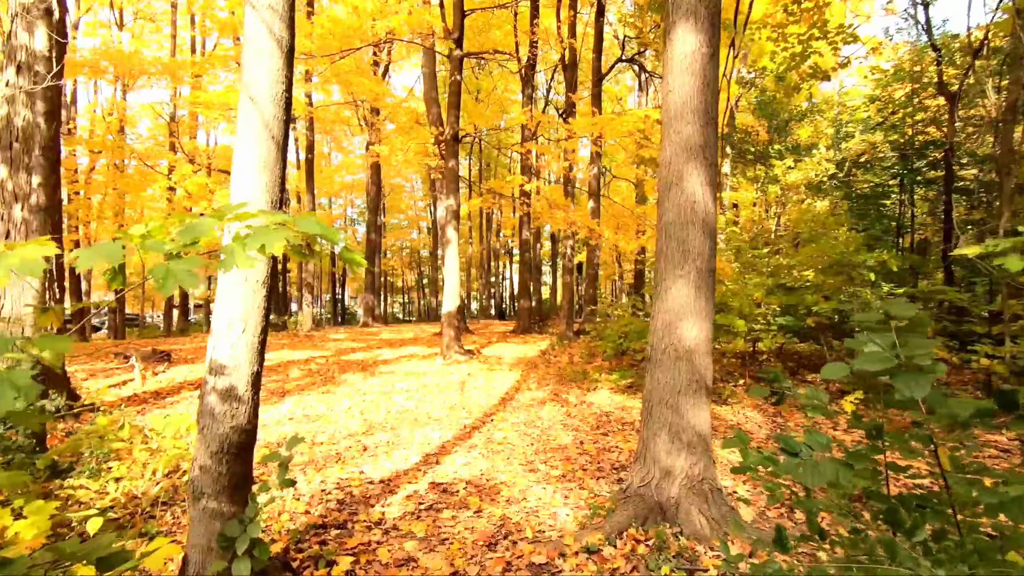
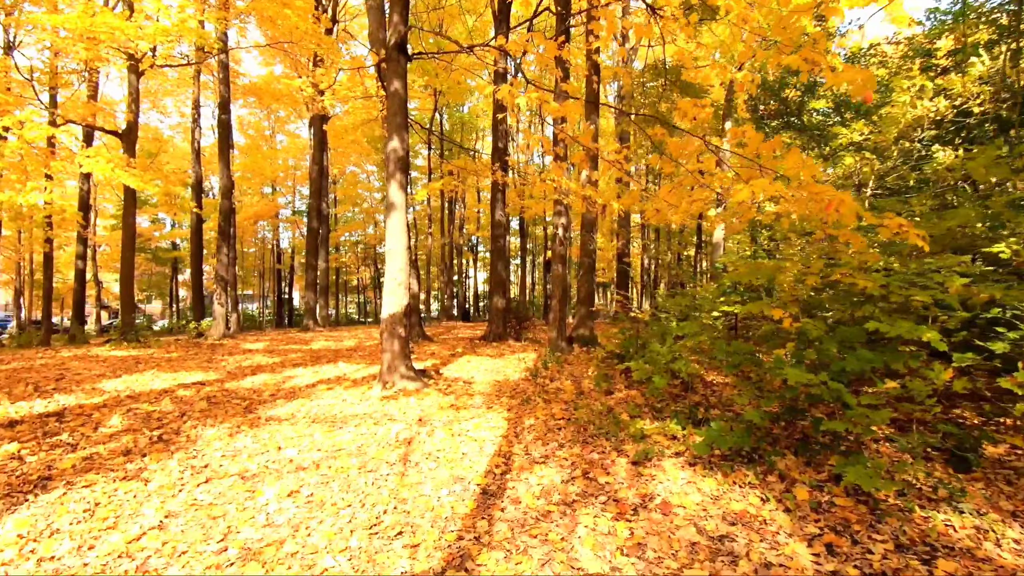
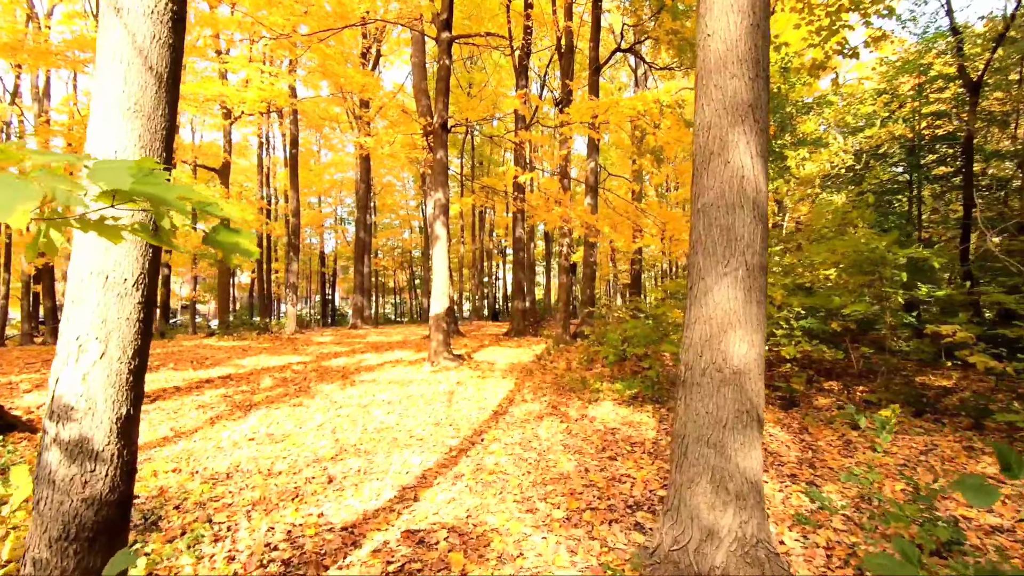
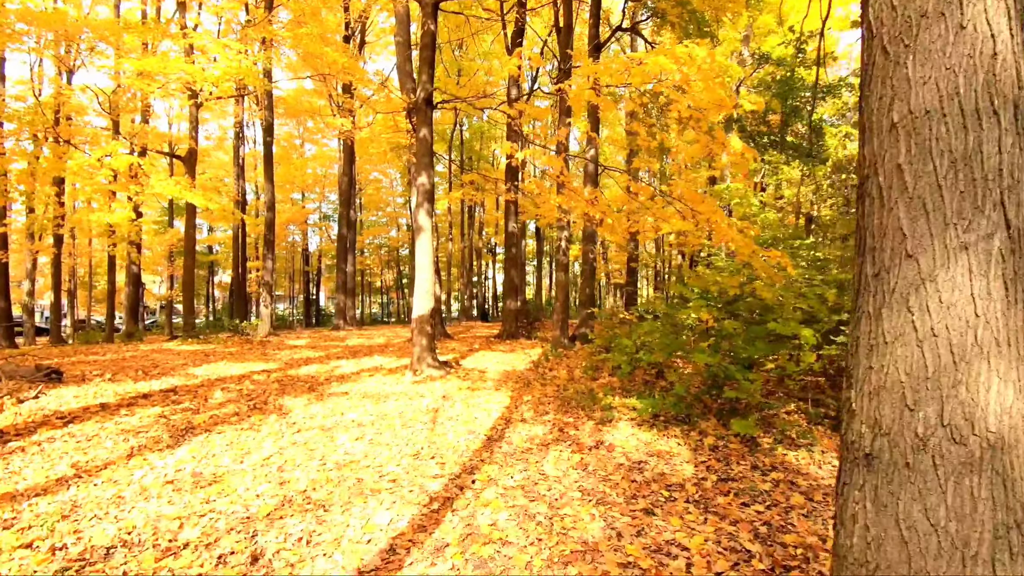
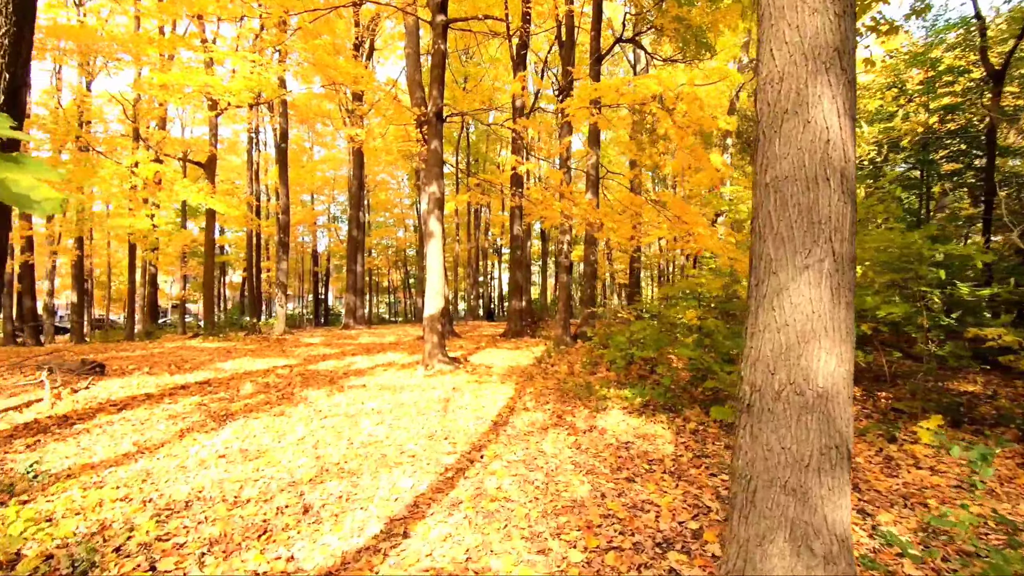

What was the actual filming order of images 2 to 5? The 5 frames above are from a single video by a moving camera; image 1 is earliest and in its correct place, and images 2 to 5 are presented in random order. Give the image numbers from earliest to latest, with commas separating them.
3, 5, 4, 2
